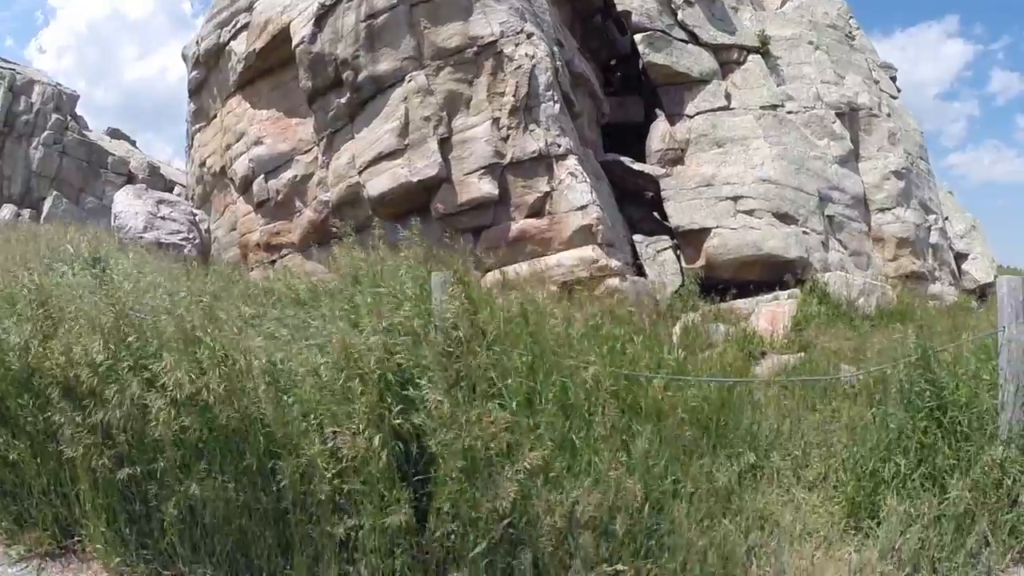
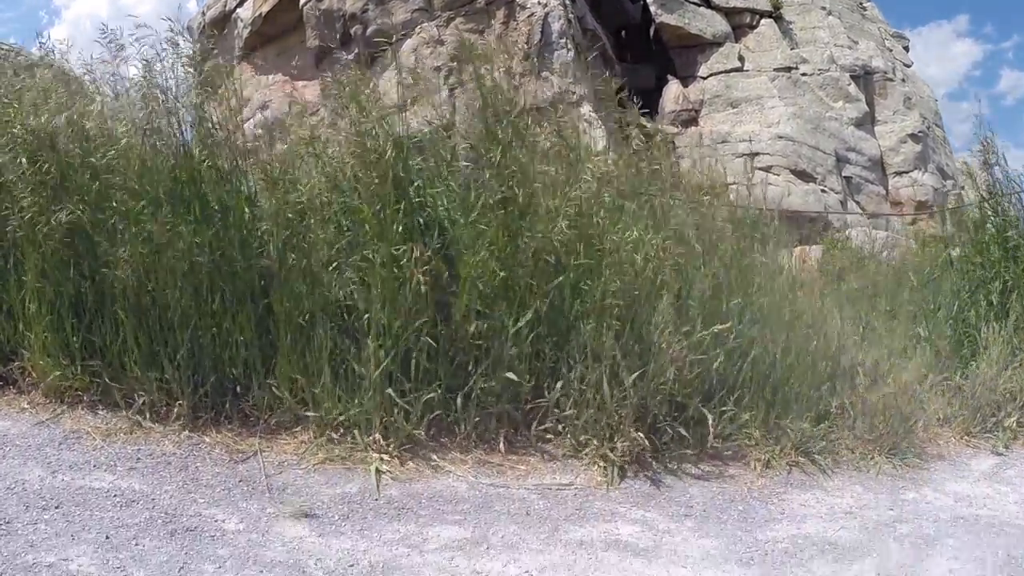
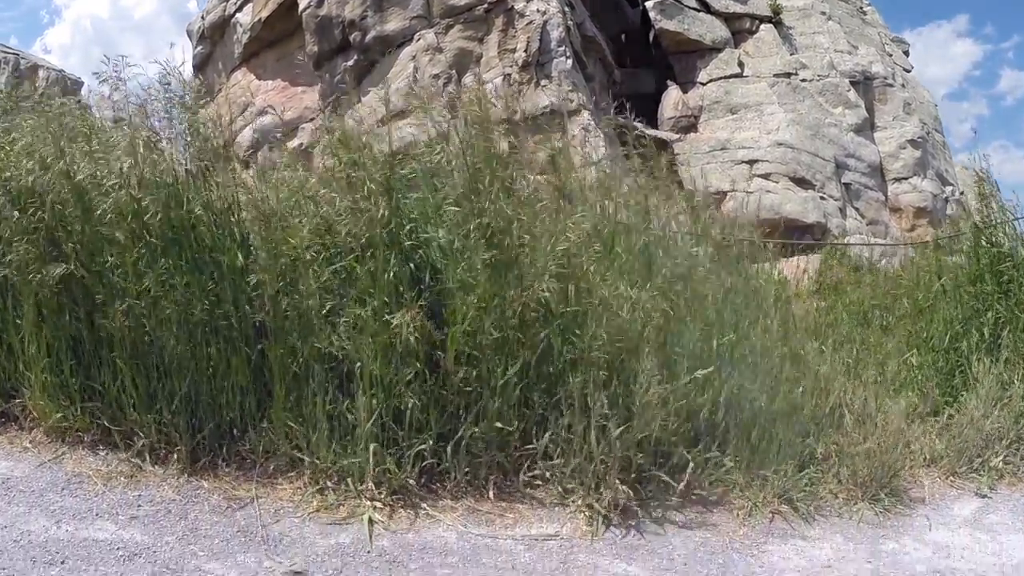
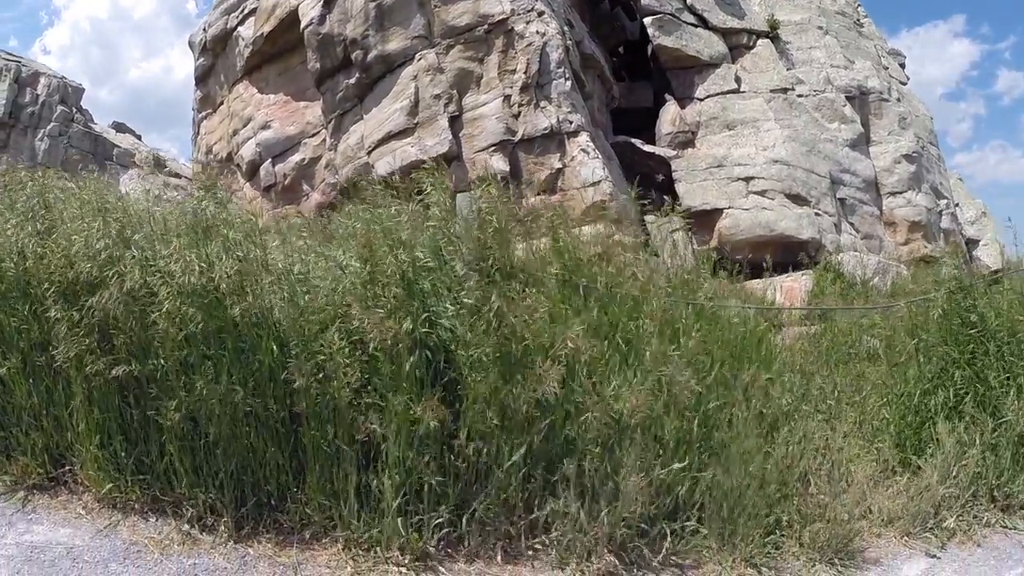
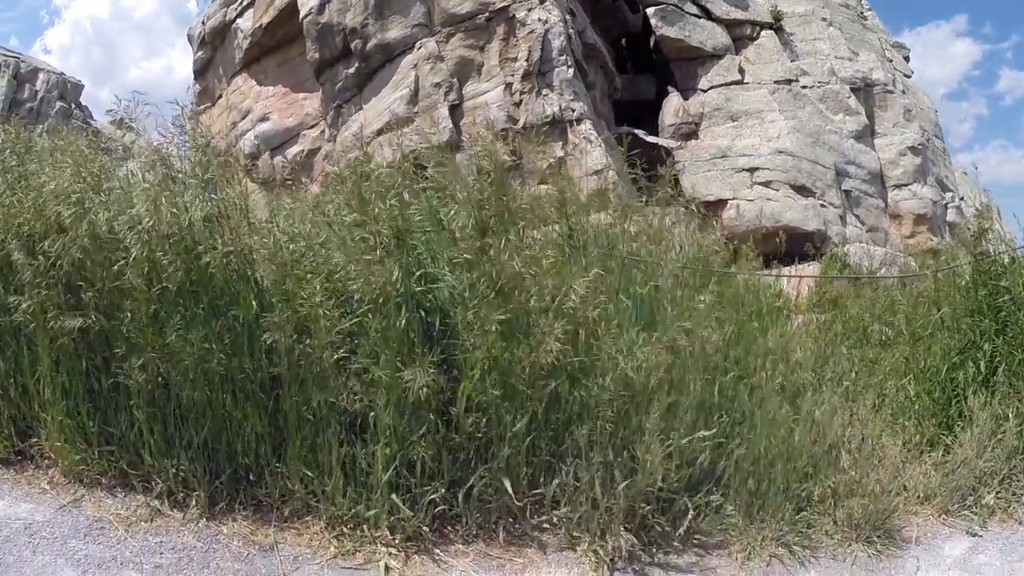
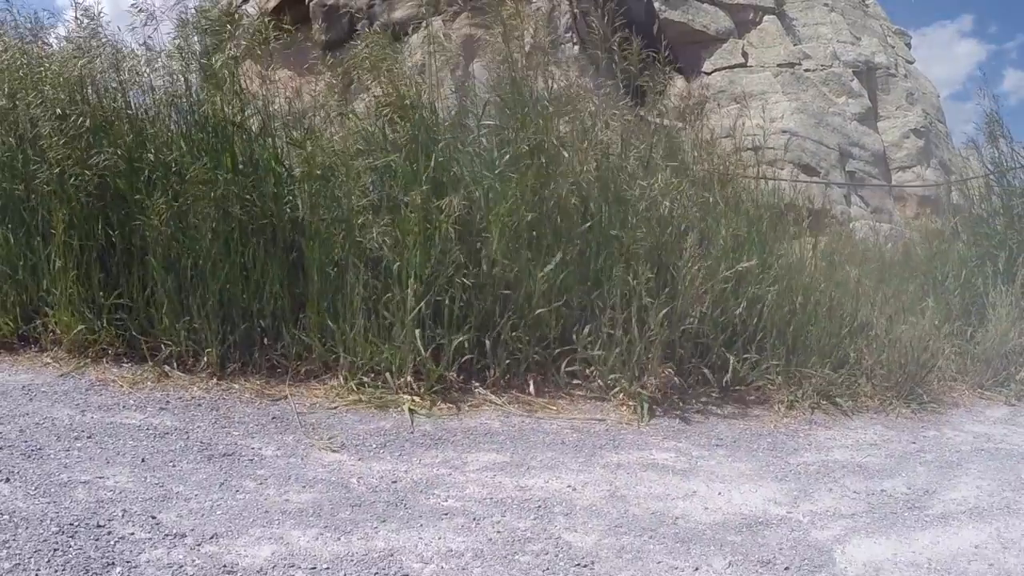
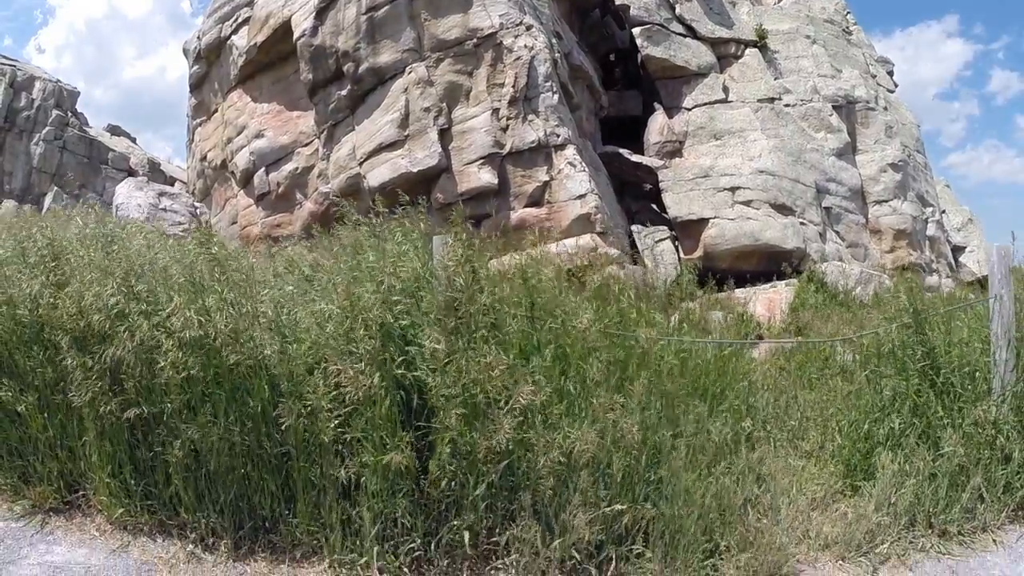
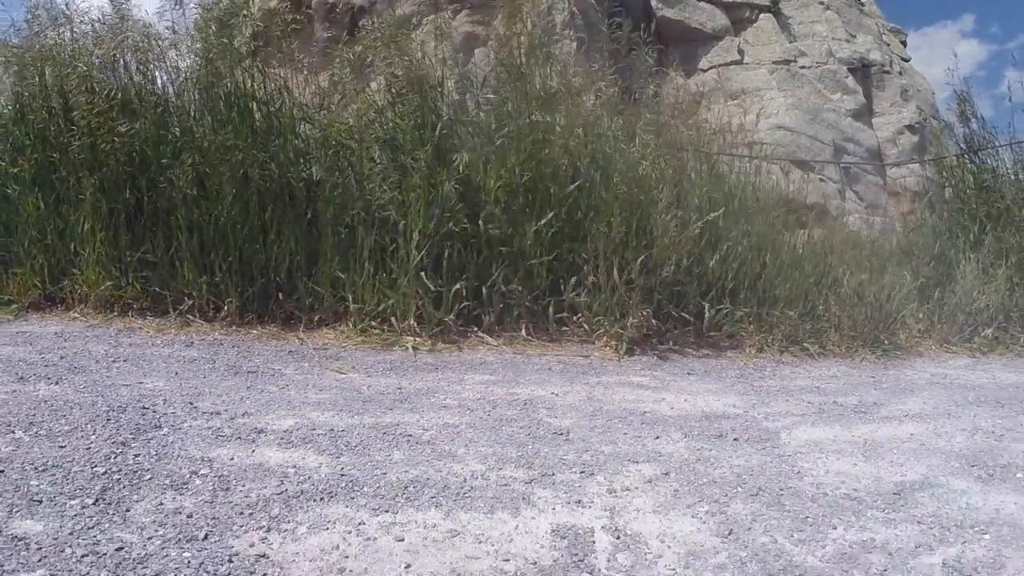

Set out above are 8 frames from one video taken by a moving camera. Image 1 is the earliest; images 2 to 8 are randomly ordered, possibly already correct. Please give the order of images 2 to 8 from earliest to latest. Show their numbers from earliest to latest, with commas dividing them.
7, 4, 5, 3, 2, 6, 8
